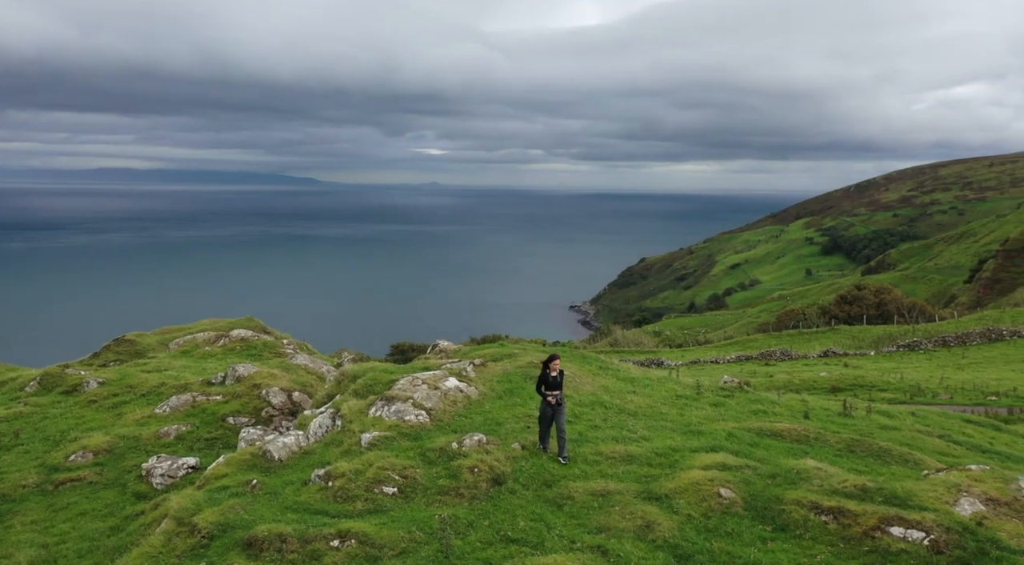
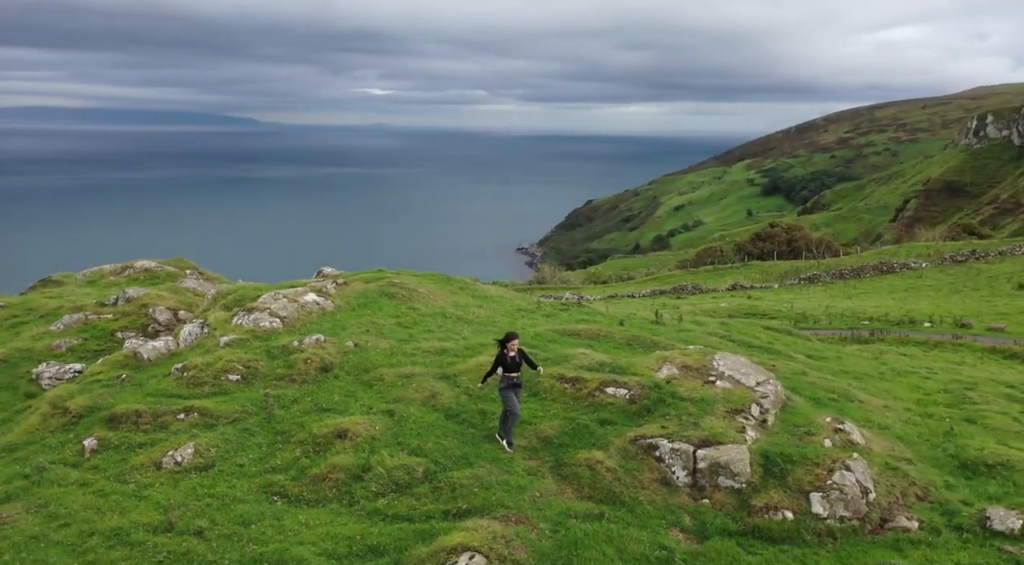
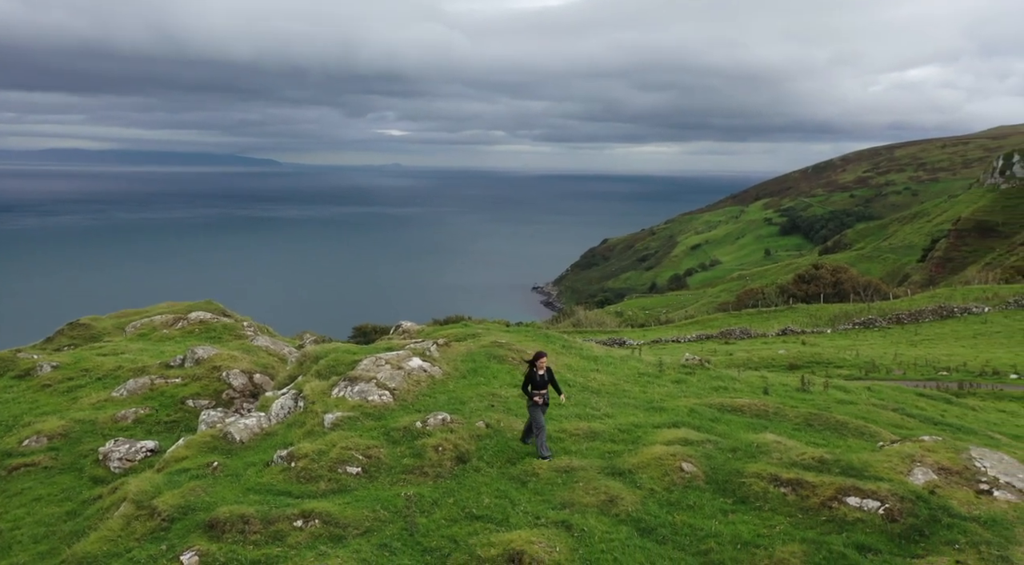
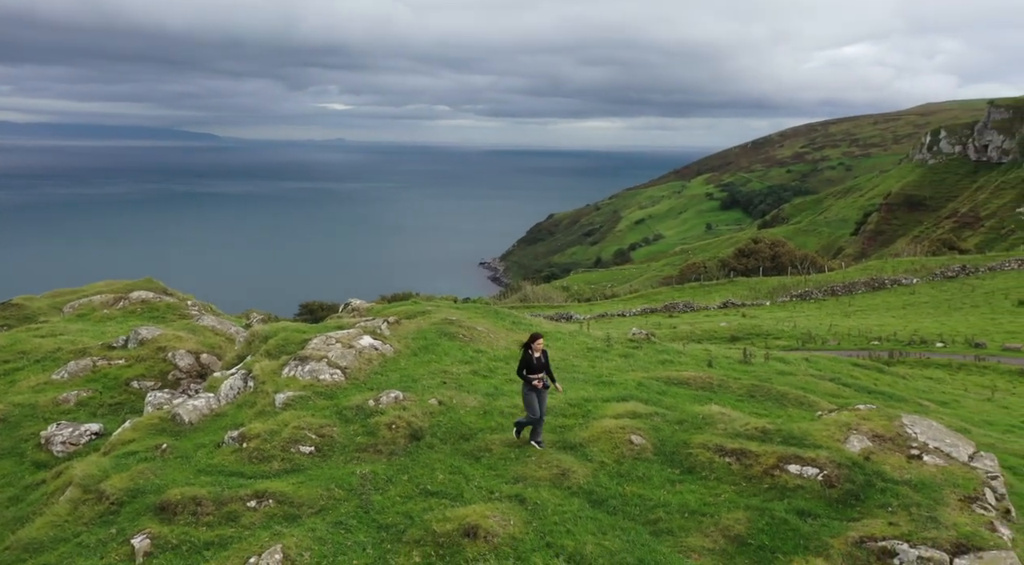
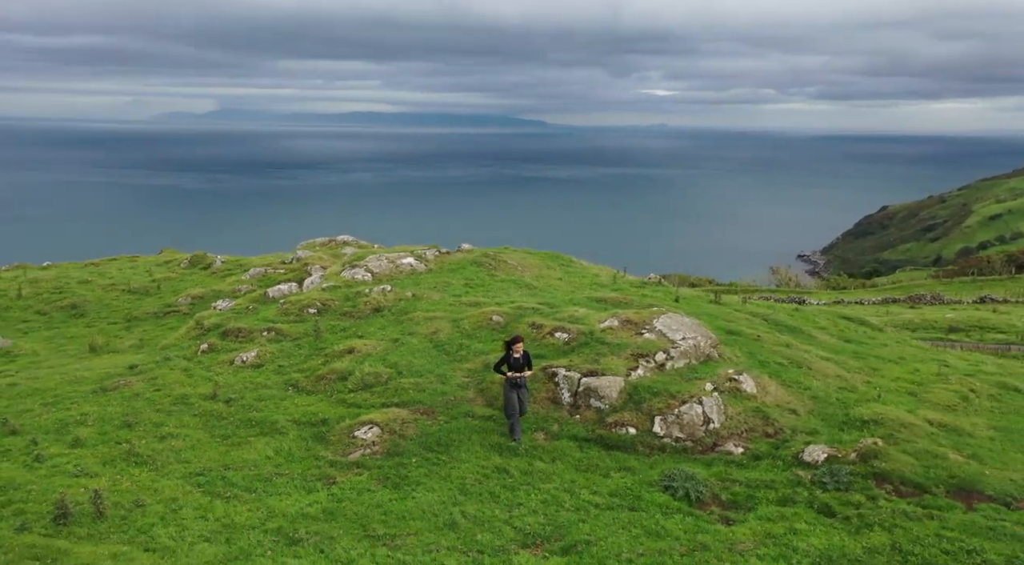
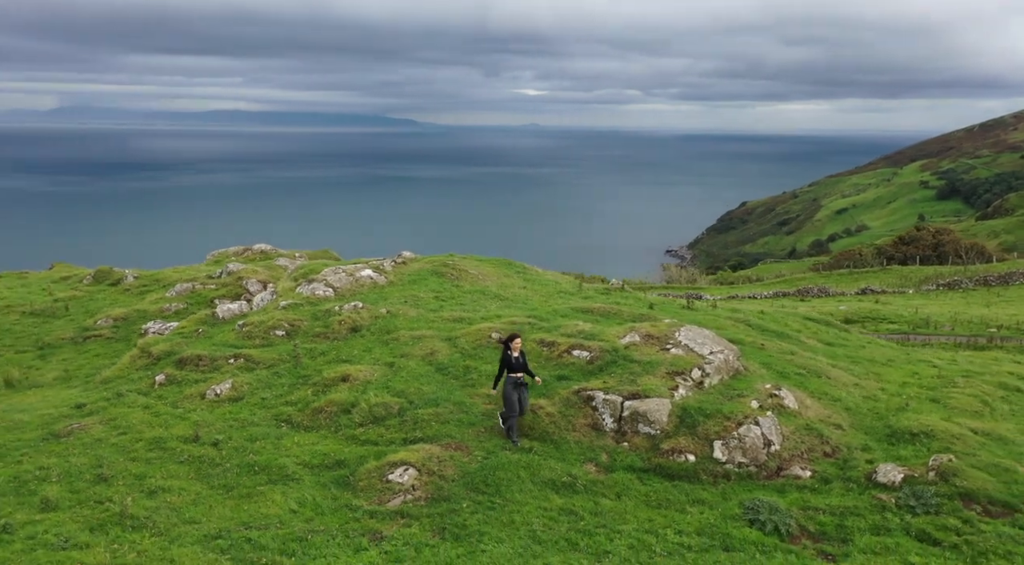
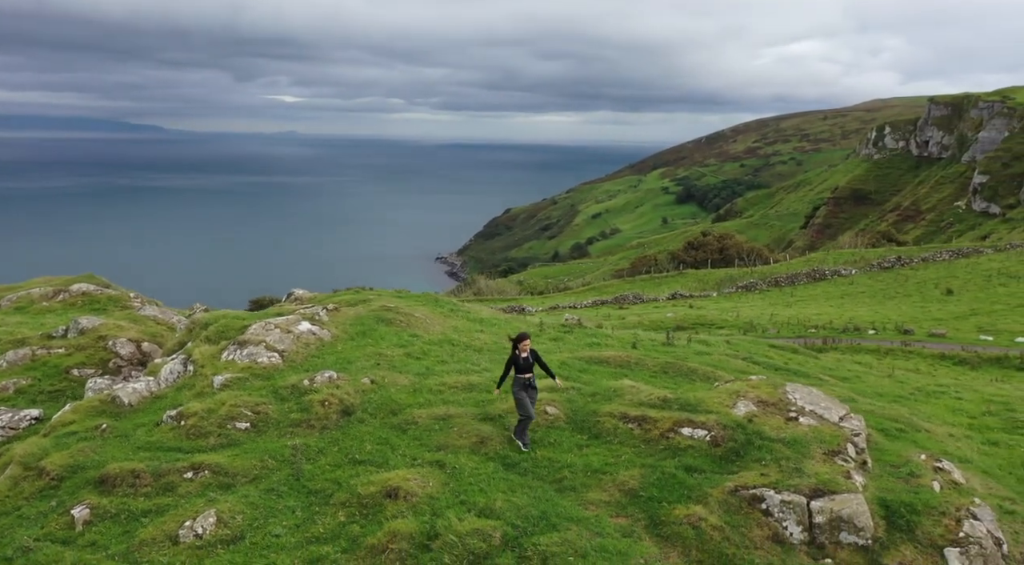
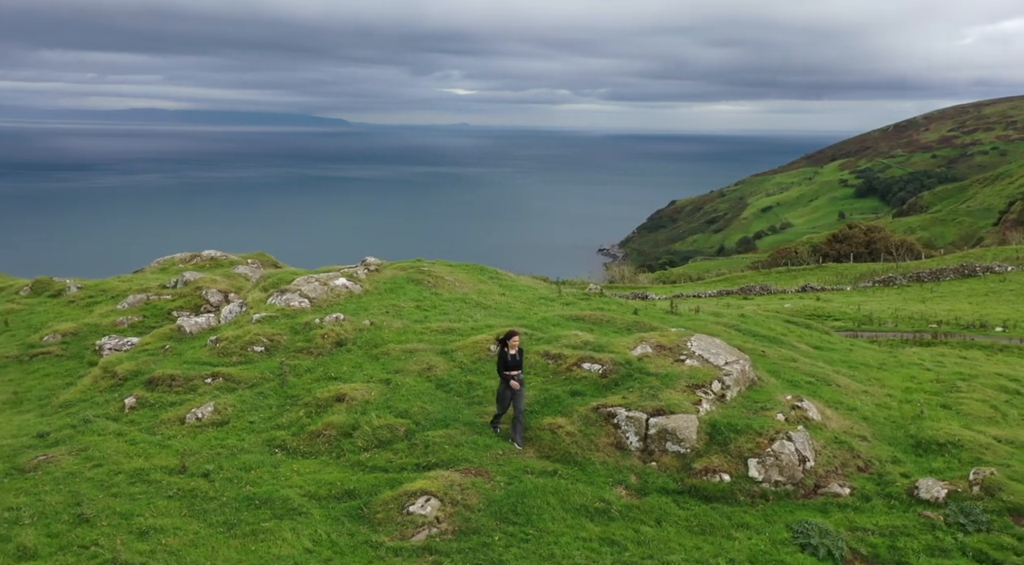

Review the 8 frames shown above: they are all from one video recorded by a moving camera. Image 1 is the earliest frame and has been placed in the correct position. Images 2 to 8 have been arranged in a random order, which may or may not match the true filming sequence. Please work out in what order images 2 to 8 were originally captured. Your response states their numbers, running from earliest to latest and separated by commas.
3, 4, 7, 2, 8, 6, 5
